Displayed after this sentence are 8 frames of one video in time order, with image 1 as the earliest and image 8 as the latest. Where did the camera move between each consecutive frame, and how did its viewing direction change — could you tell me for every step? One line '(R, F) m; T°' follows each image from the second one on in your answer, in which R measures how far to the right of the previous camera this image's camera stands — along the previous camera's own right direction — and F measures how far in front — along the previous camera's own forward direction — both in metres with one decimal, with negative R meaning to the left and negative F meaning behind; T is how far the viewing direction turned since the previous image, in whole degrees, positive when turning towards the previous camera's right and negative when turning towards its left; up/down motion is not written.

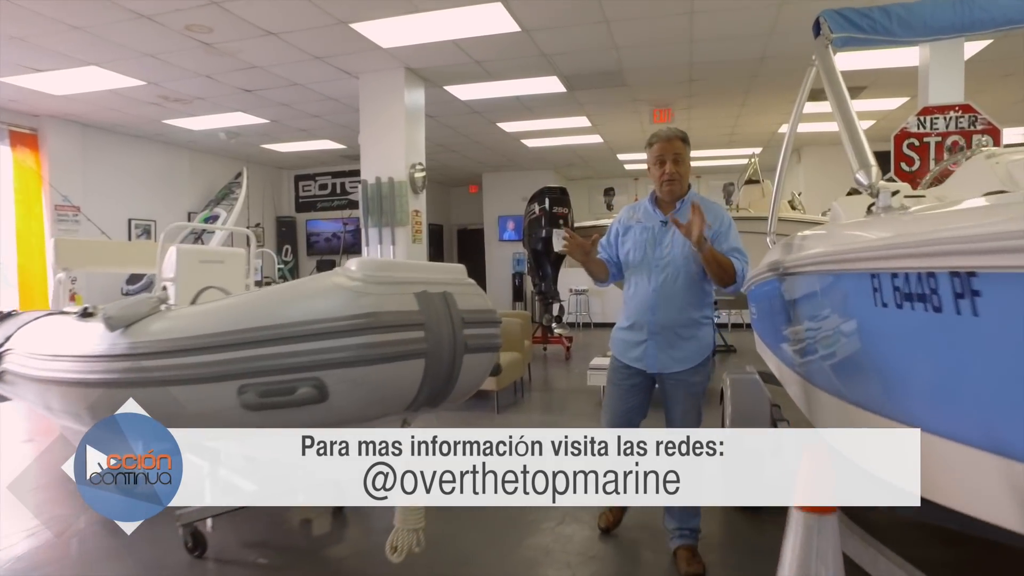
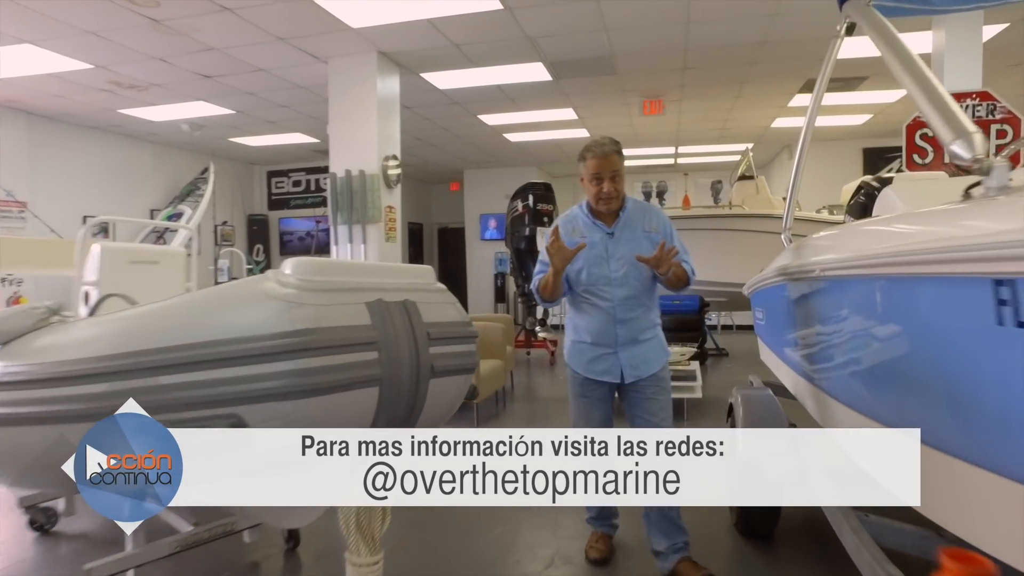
(0.0, +0.3) m; +1°
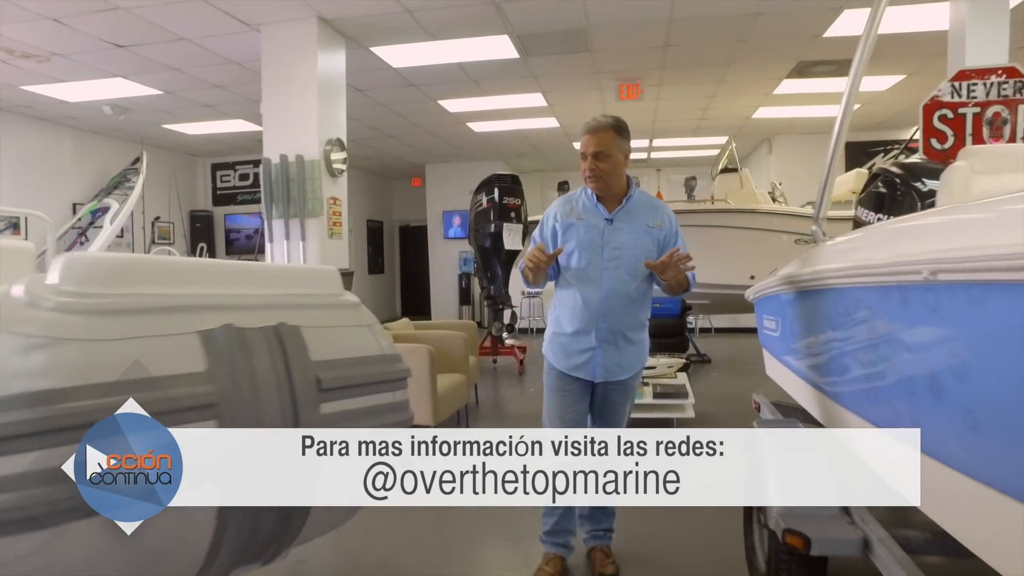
(0.0, +0.5) m; +3°
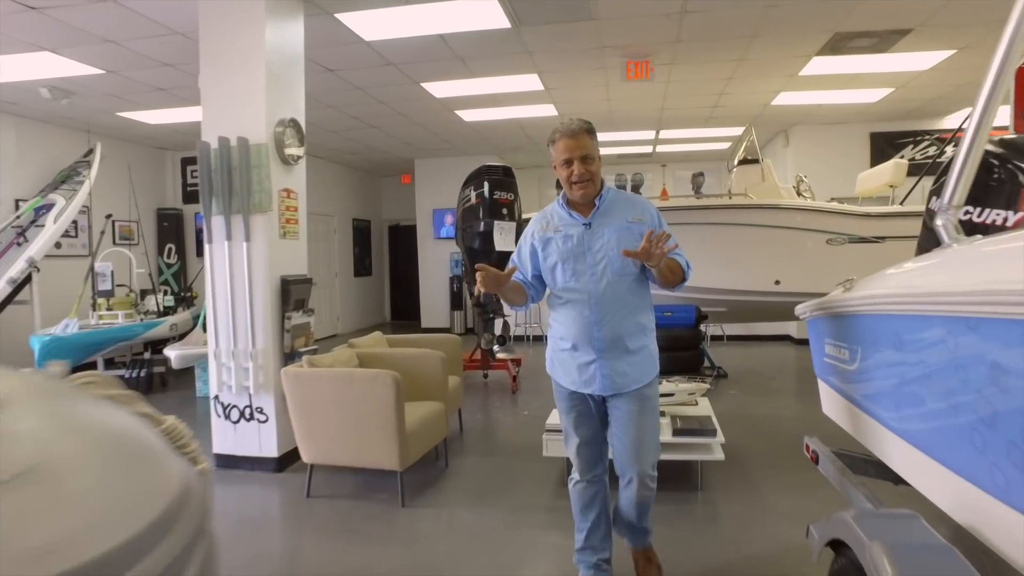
(+0.1, +0.6) m; 0°
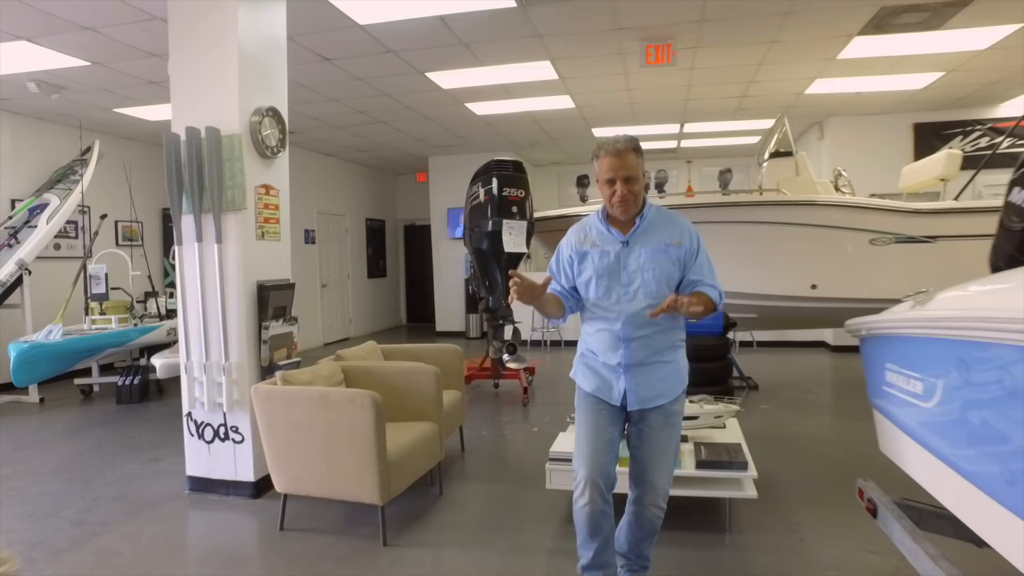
(+0.1, +0.4) m; -2°
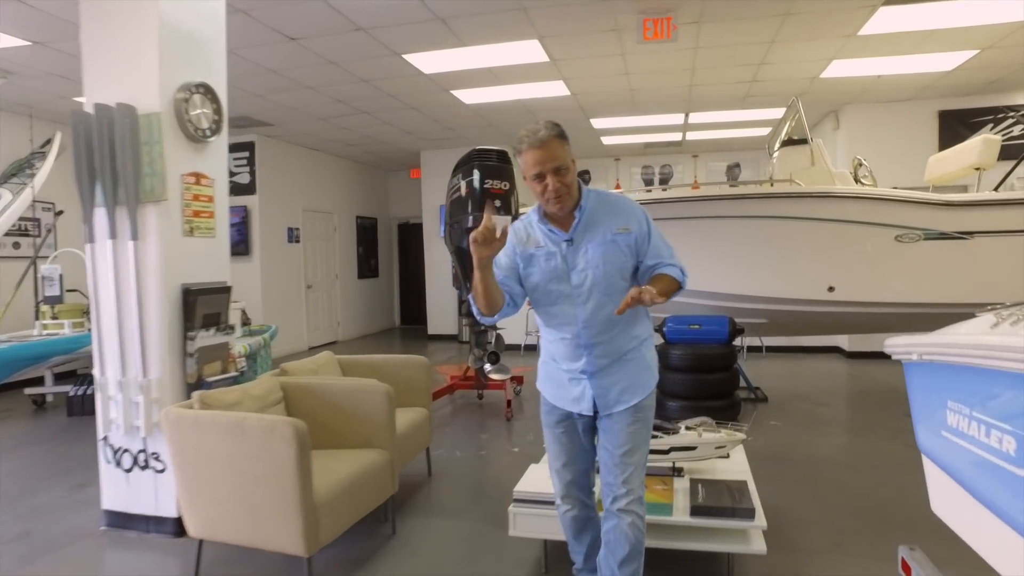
(+0.2, +0.4) m; -1°
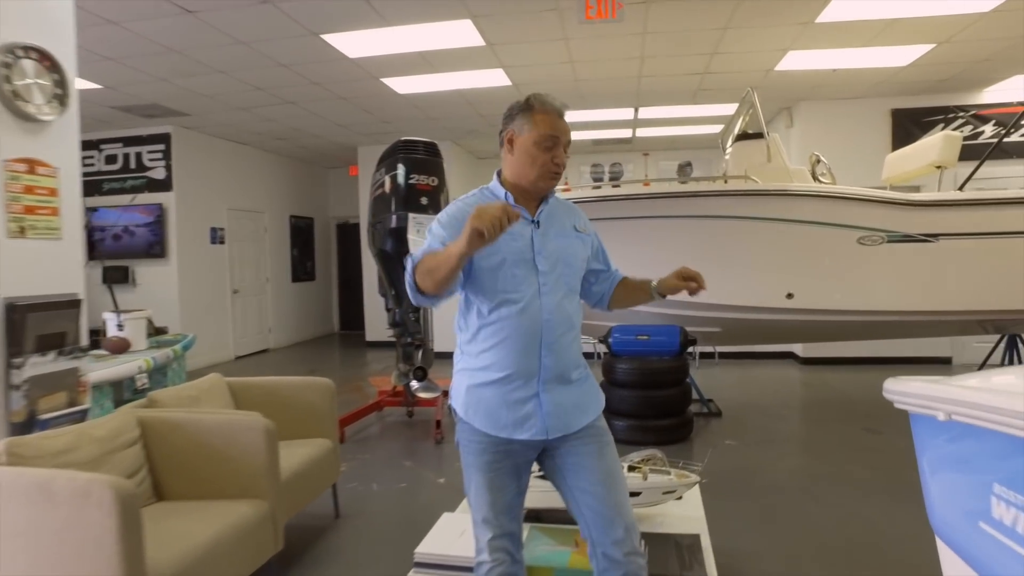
(+0.1, +0.4) m; +4°
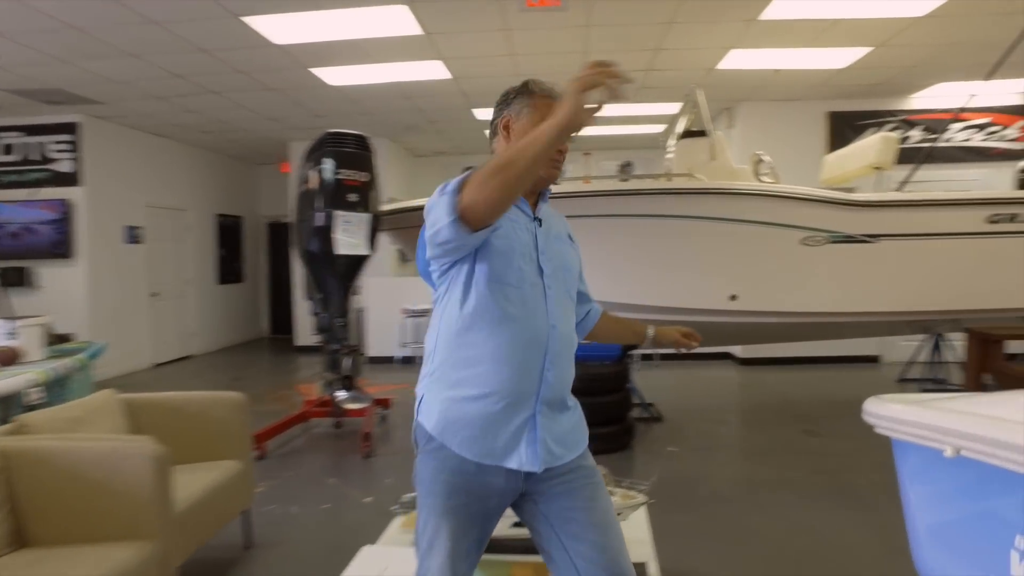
(0.0, +0.2) m; +5°
